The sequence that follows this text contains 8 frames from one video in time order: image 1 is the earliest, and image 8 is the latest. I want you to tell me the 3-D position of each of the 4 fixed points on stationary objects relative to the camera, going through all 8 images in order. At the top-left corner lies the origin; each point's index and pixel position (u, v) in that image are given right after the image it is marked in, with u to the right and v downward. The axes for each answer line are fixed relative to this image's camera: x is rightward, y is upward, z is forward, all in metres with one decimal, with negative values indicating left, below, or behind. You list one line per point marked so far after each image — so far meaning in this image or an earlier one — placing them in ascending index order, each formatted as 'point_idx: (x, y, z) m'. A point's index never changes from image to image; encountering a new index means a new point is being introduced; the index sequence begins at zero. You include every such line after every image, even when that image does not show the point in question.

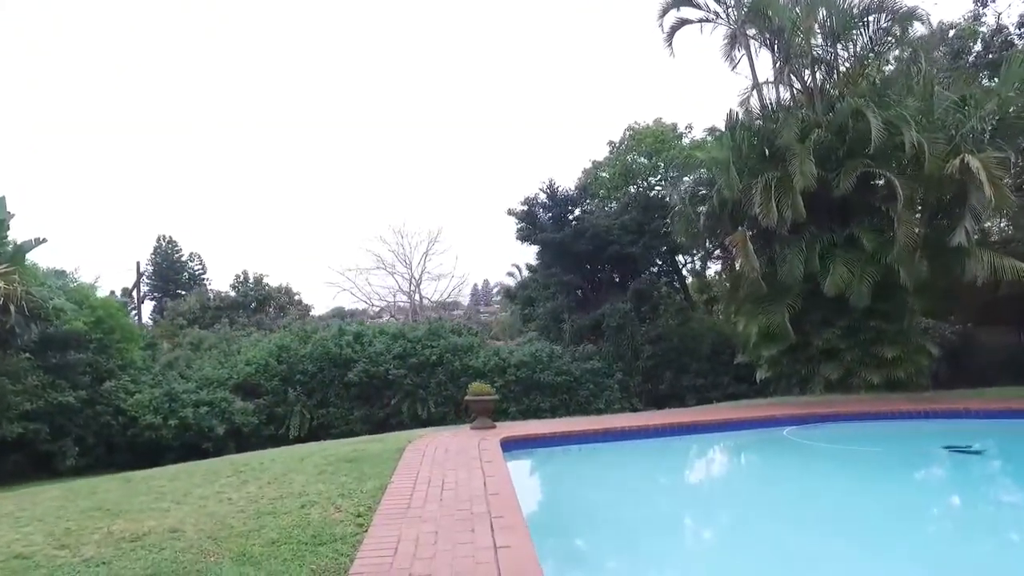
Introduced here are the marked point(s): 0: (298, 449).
0: (-2.1, -1.6, +6.6) m
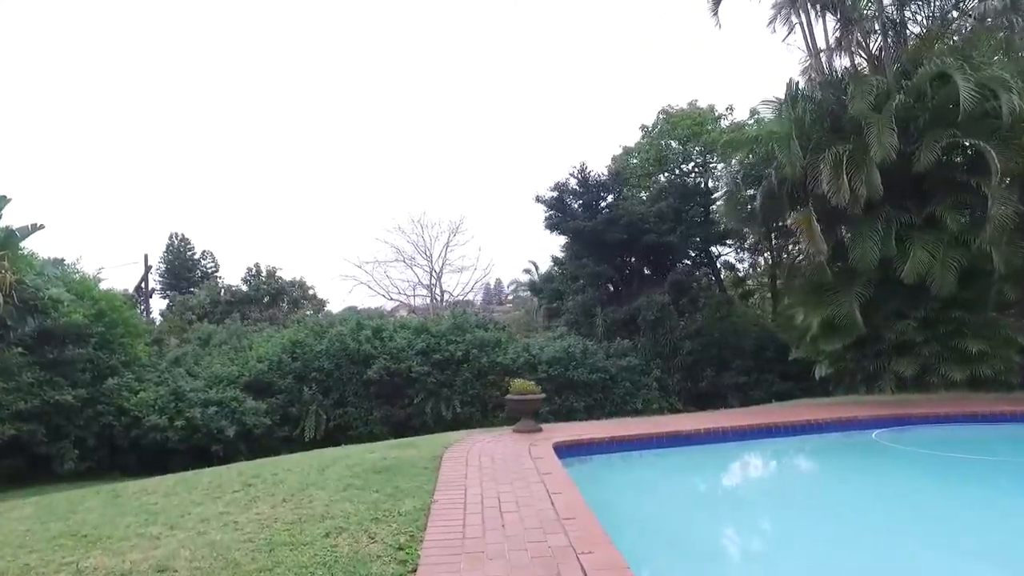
0: (-1.6, -1.4, +5.7) m
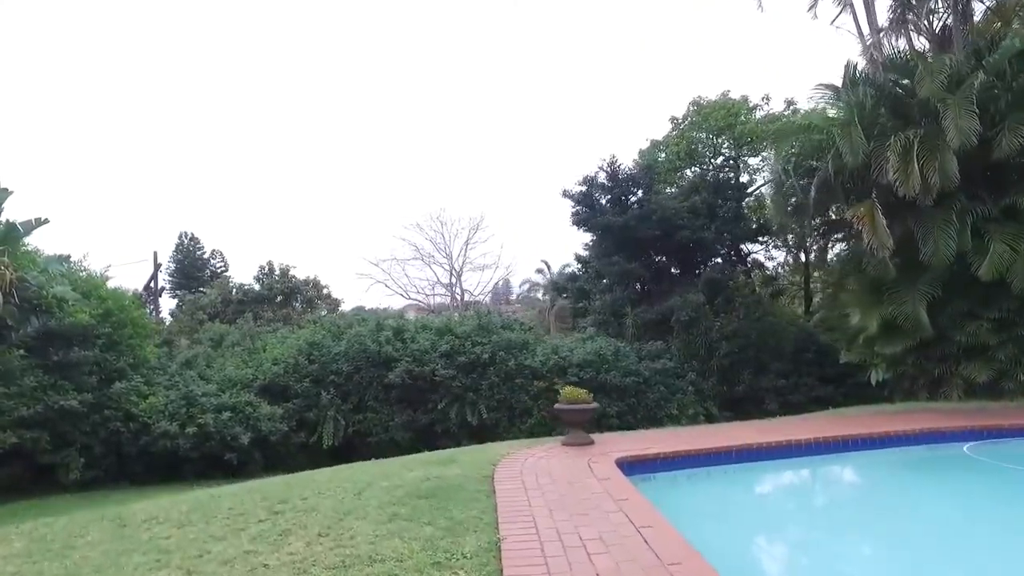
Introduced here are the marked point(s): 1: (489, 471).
0: (-1.2, -1.4, +5.1) m
1: (-0.2, -1.3, +4.8) m
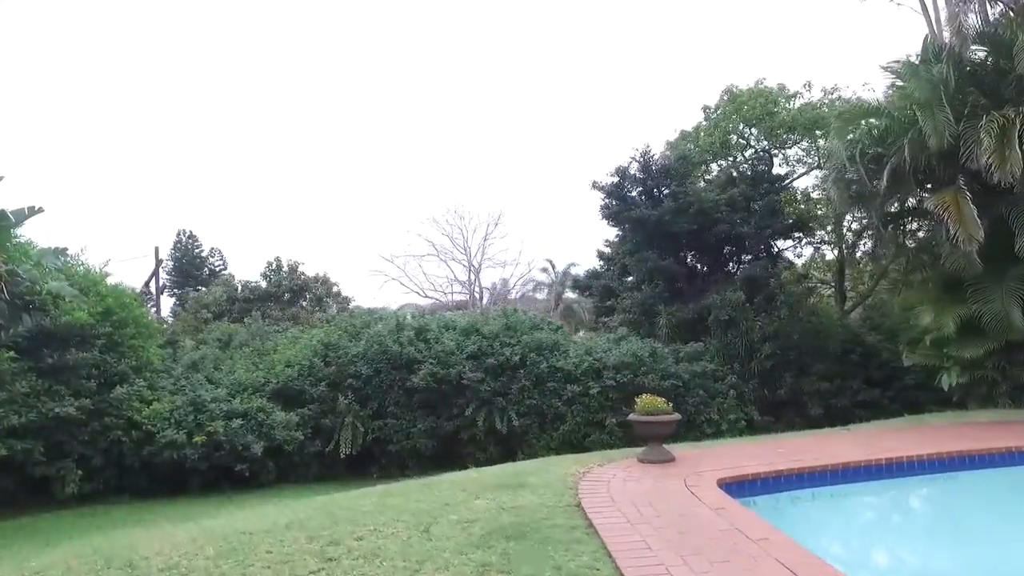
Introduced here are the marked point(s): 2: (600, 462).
0: (-0.7, -1.3, +4.3) m
1: (+0.4, -1.2, +4.0) m
2: (+0.7, -1.3, +5.2) m
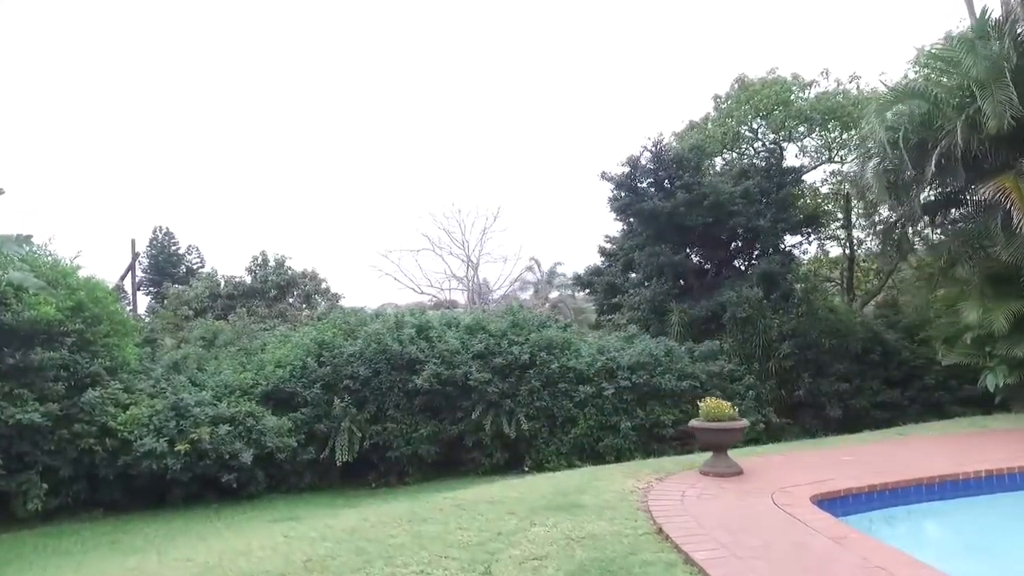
0: (-0.4, -1.2, +3.6) m
1: (+0.7, -1.2, +3.3) m
2: (+0.9, -1.2, +4.5) m
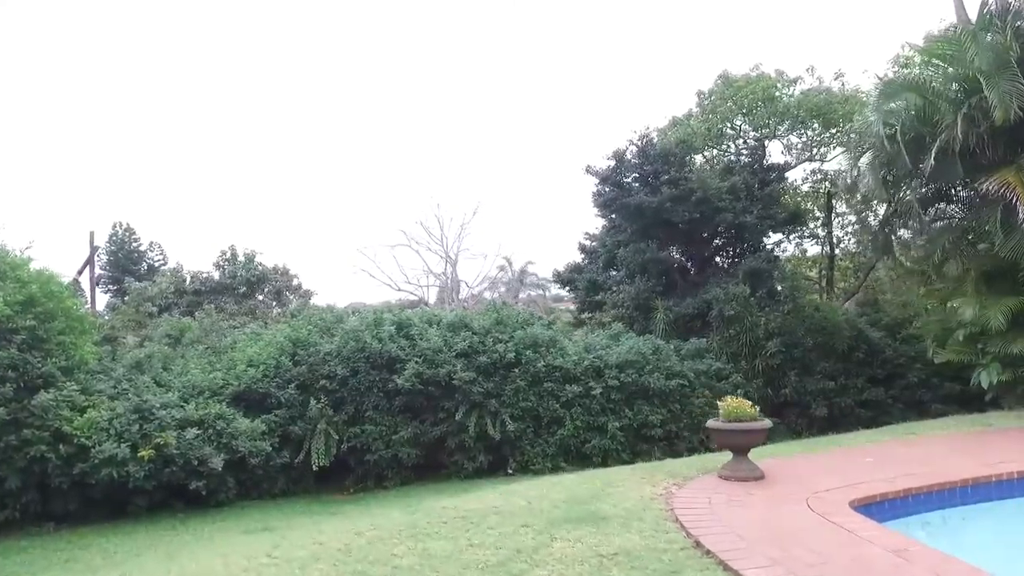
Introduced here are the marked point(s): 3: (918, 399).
0: (-0.4, -1.2, +3.2) m
1: (+0.7, -1.1, +3.0) m
2: (+1.0, -1.2, +4.2) m
3: (+6.9, -1.9, +11.6) m
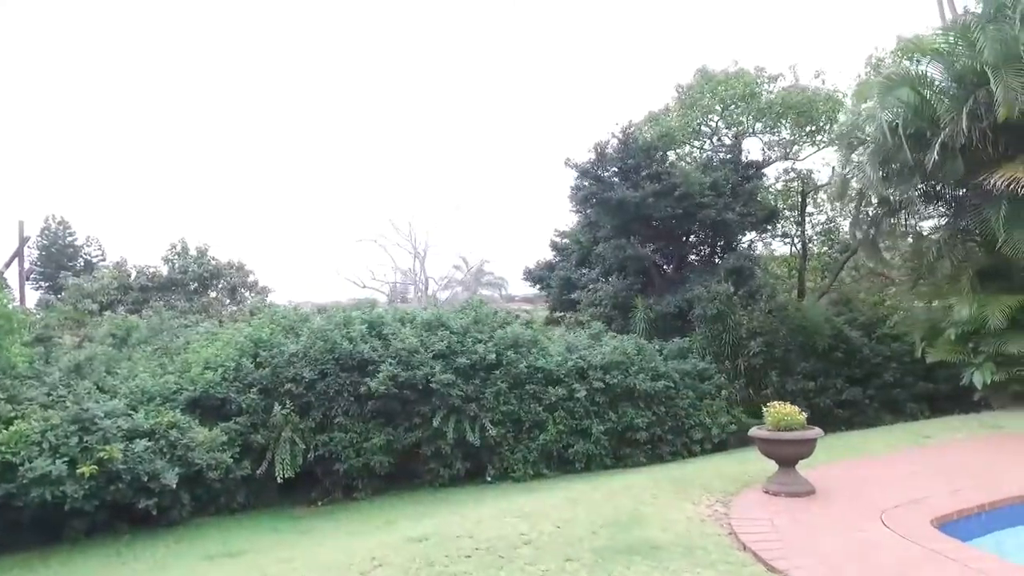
0: (-0.2, -1.1, +2.6) m
1: (+0.9, -1.1, +2.5) m
2: (+1.1, -1.1, +3.7) m
3: (+6.5, -1.9, +11.5) m
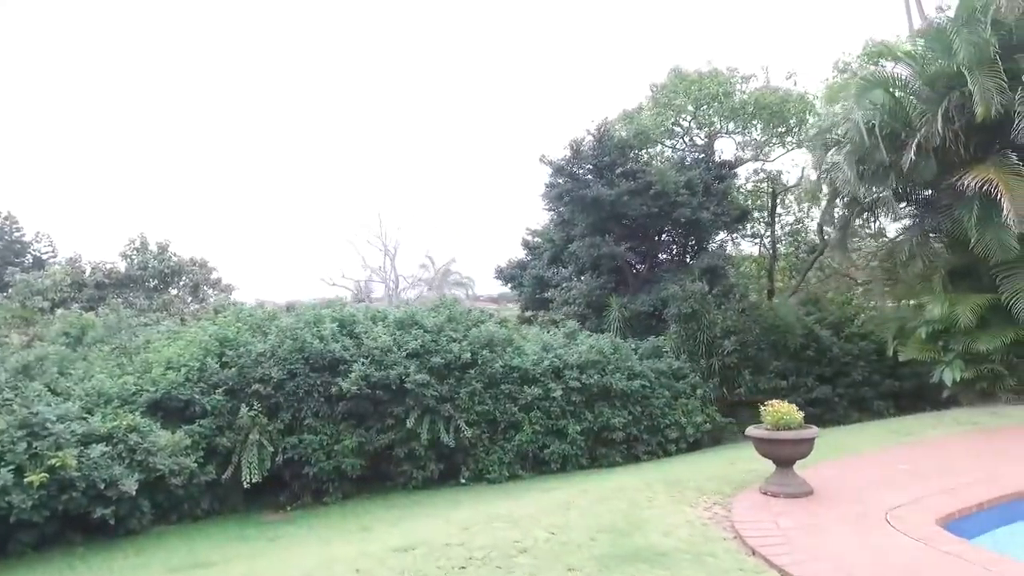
0: (-0.2, -1.1, +2.4) m
1: (+0.9, -1.0, +2.4) m
2: (+1.0, -1.1, +3.6) m
3: (+6.0, -1.9, +11.7) m
